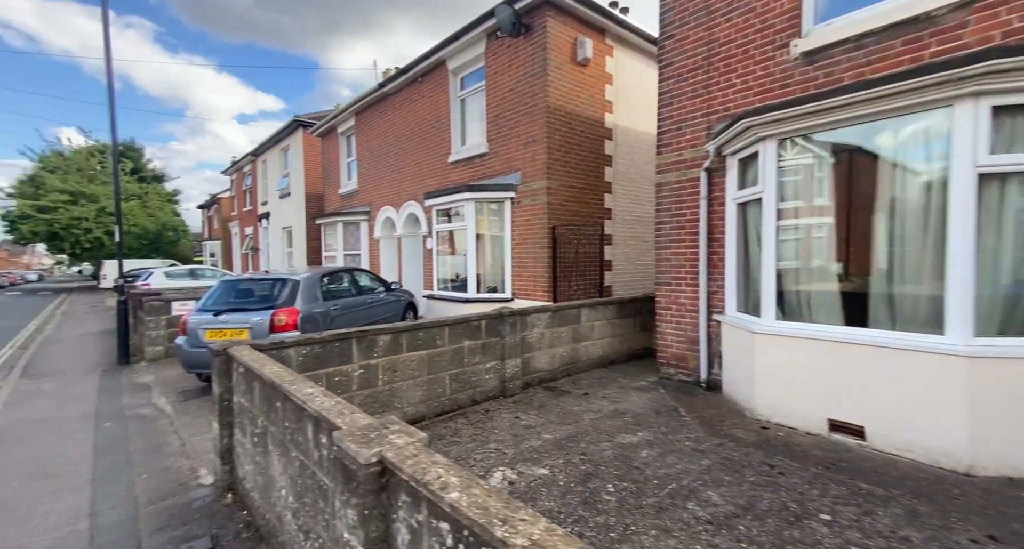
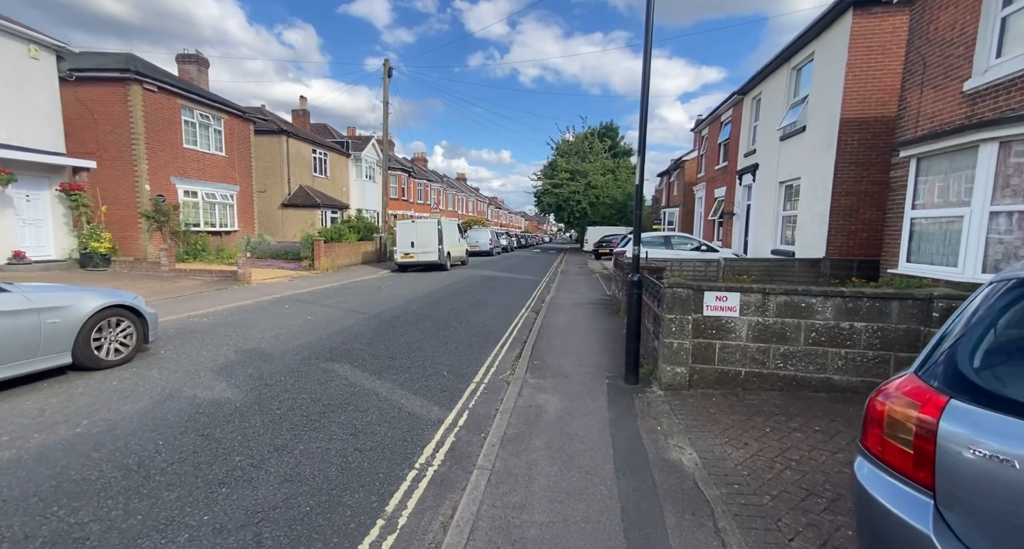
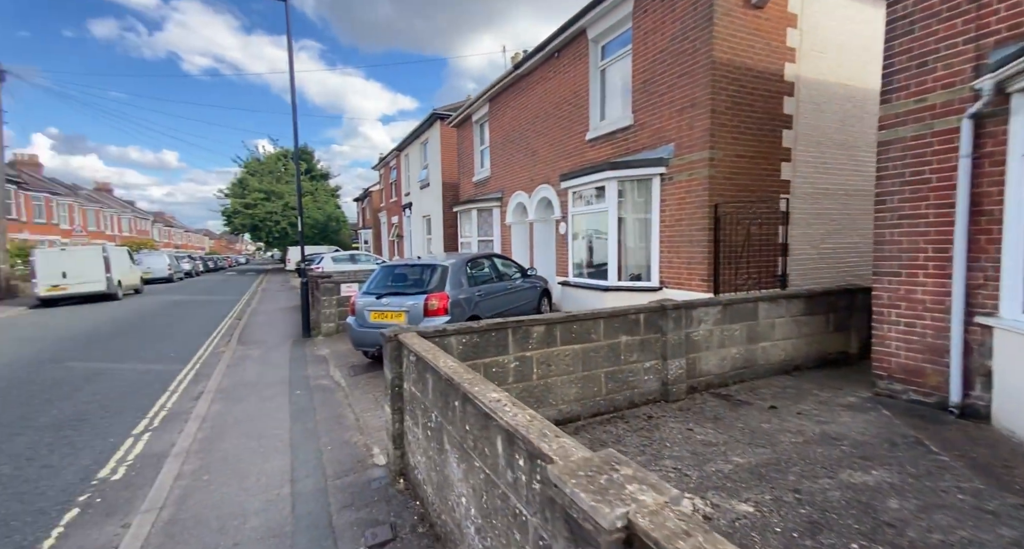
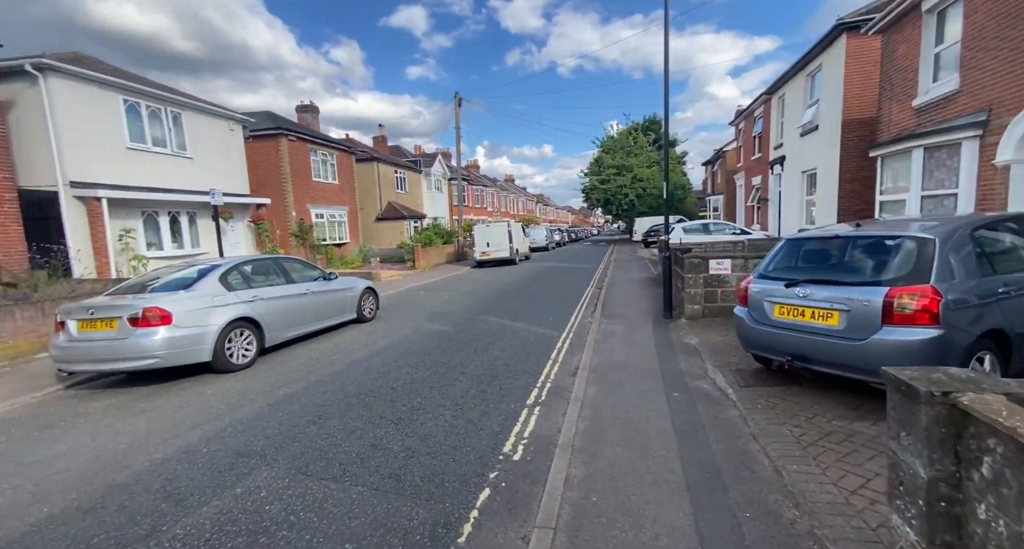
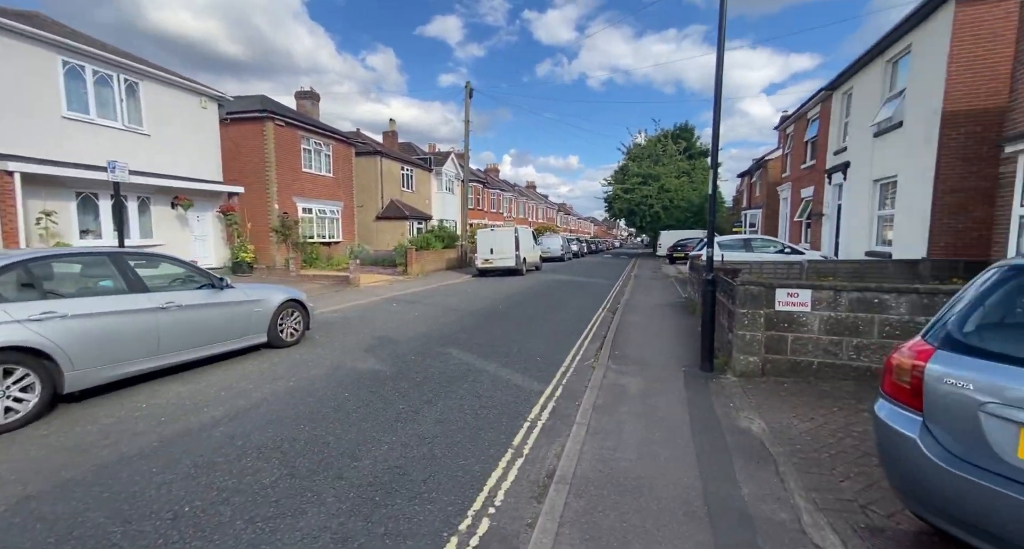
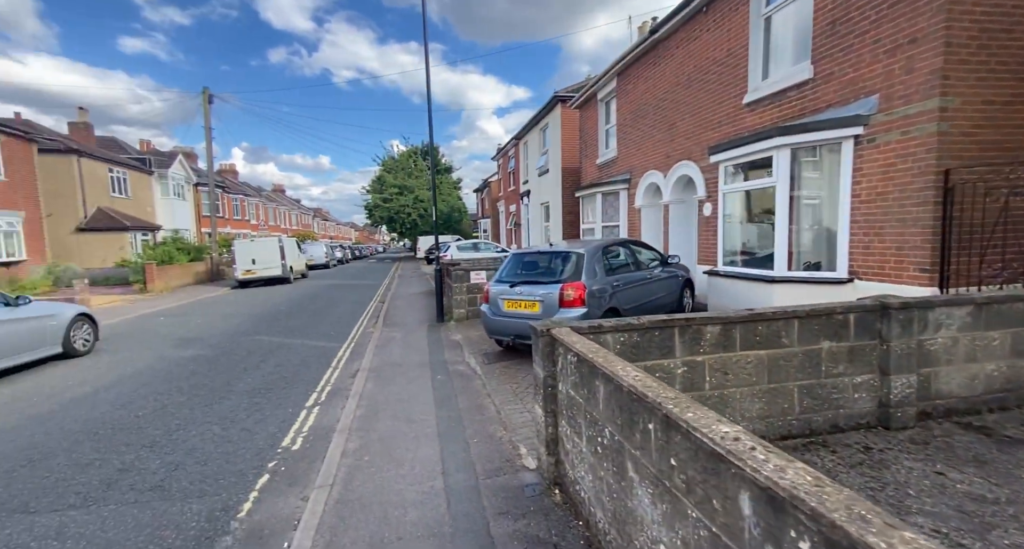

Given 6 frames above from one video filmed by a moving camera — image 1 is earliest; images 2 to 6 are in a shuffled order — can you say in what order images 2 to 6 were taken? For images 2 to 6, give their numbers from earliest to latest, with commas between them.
3, 6, 4, 5, 2
